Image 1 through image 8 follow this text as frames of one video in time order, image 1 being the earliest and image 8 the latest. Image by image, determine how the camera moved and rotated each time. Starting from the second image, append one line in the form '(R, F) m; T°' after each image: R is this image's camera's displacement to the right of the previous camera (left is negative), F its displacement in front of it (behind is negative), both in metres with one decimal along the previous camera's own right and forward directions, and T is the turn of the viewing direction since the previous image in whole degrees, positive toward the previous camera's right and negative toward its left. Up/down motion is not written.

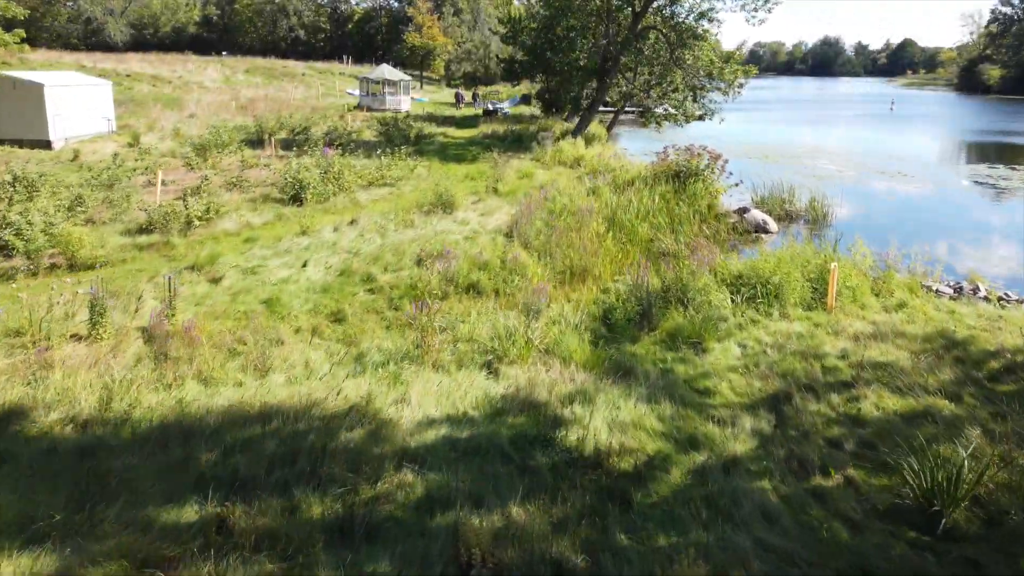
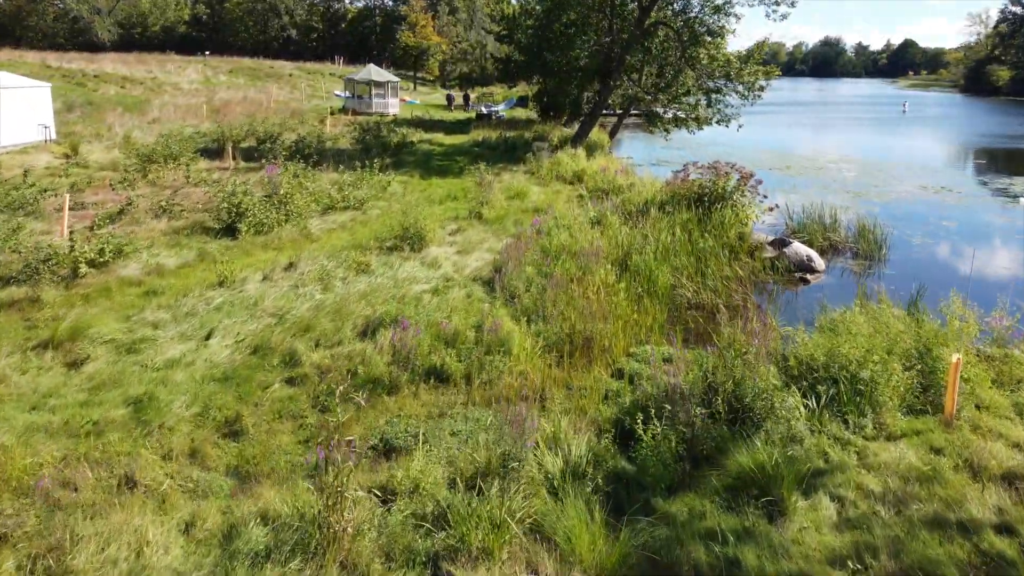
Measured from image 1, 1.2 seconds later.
(+0.2, +2.3) m; 0°
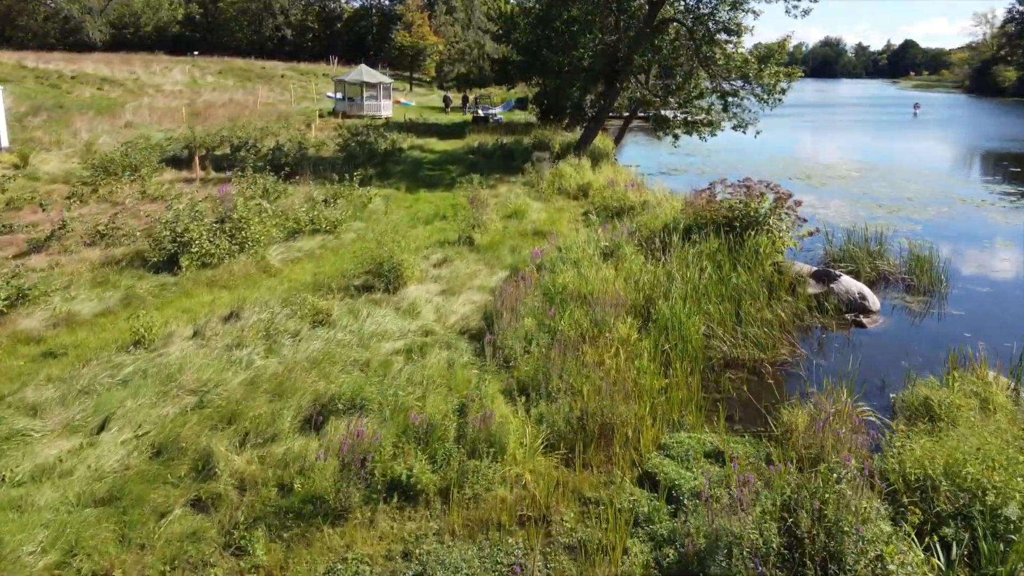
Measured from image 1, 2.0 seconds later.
(0.0, +1.6) m; 0°
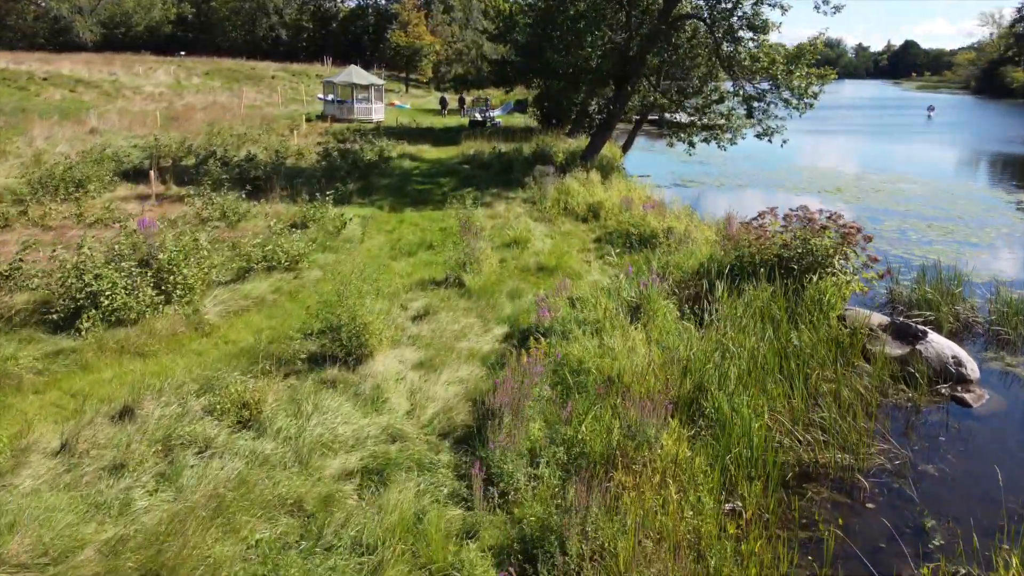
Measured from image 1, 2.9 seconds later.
(0.0, +1.8) m; 0°
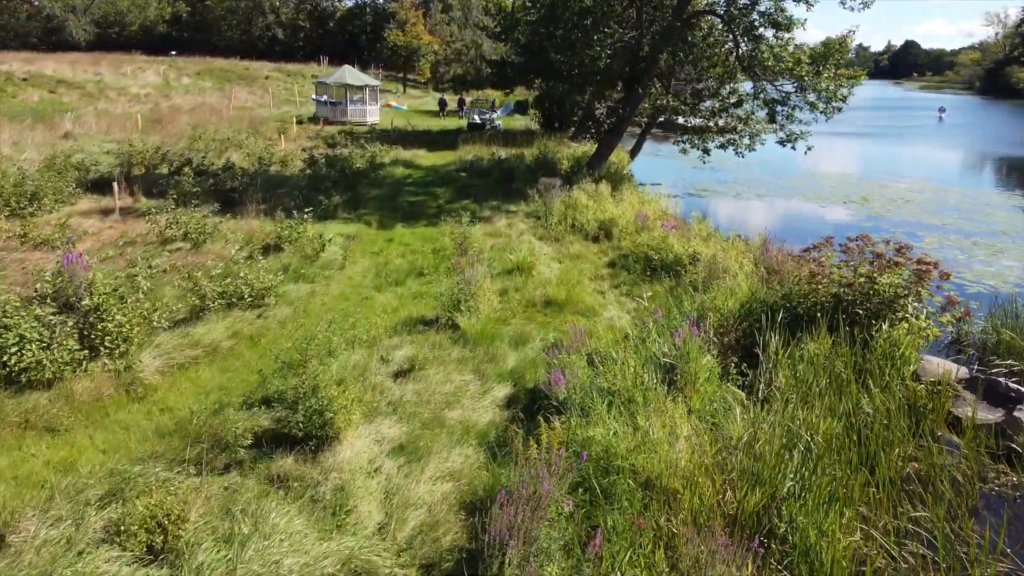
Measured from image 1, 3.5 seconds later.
(0.0, +1.2) m; 0°
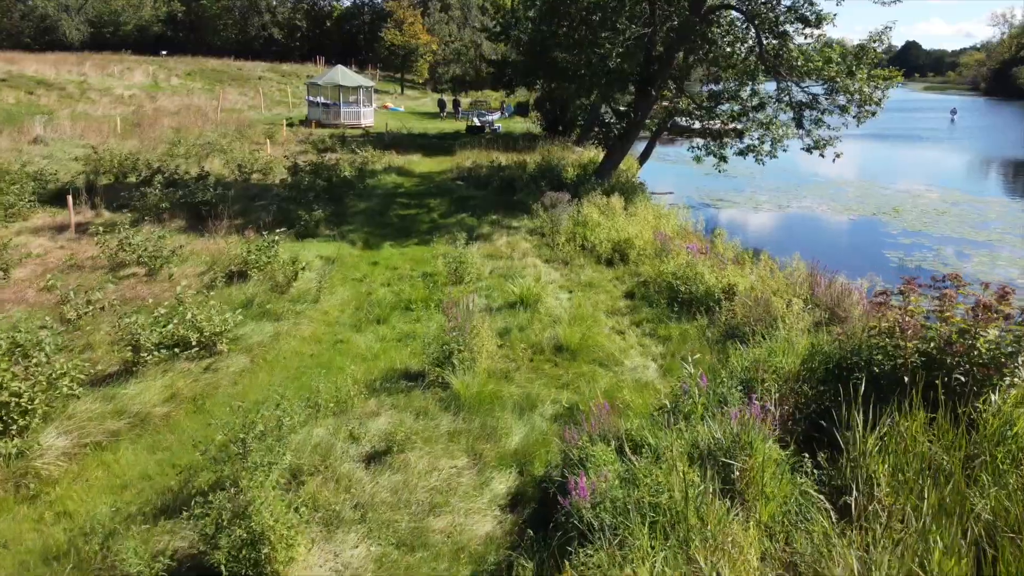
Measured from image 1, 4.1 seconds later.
(0.0, +1.2) m; 0°
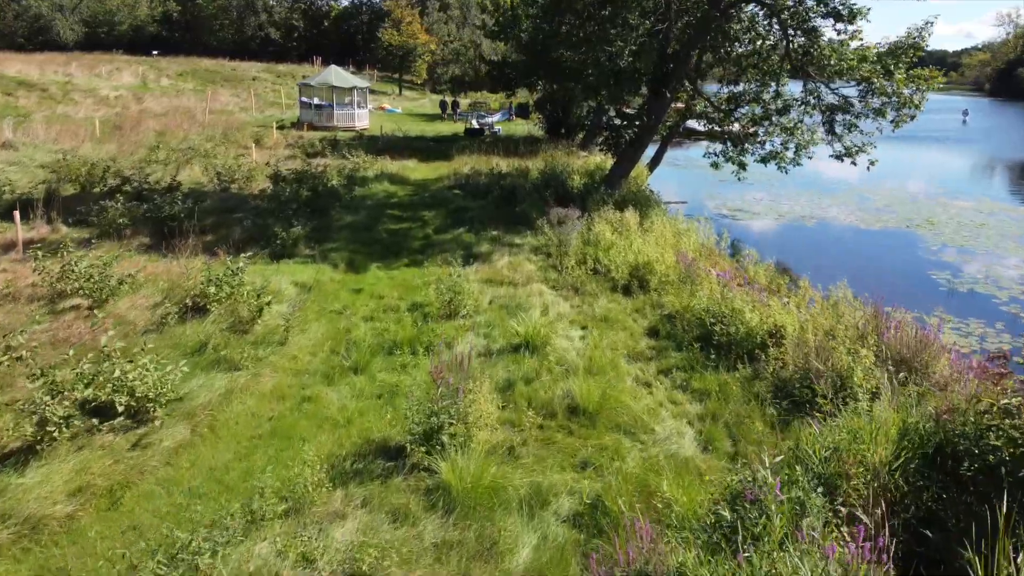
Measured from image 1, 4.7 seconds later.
(0.0, +1.2) m; 0°
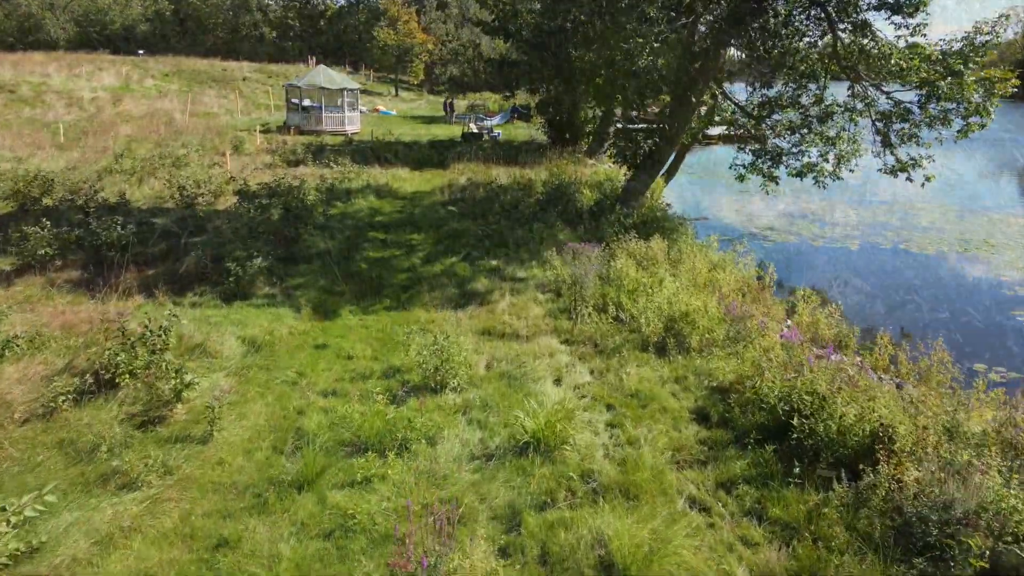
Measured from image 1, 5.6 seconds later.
(0.0, +1.6) m; 0°
